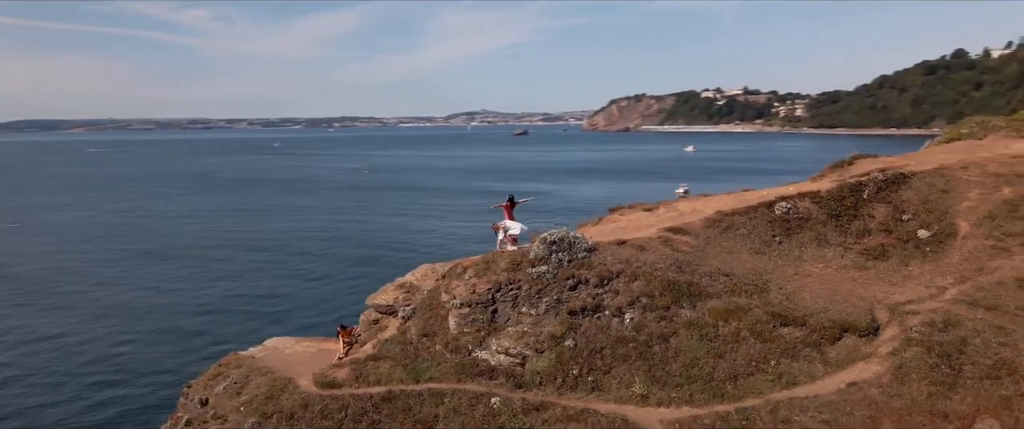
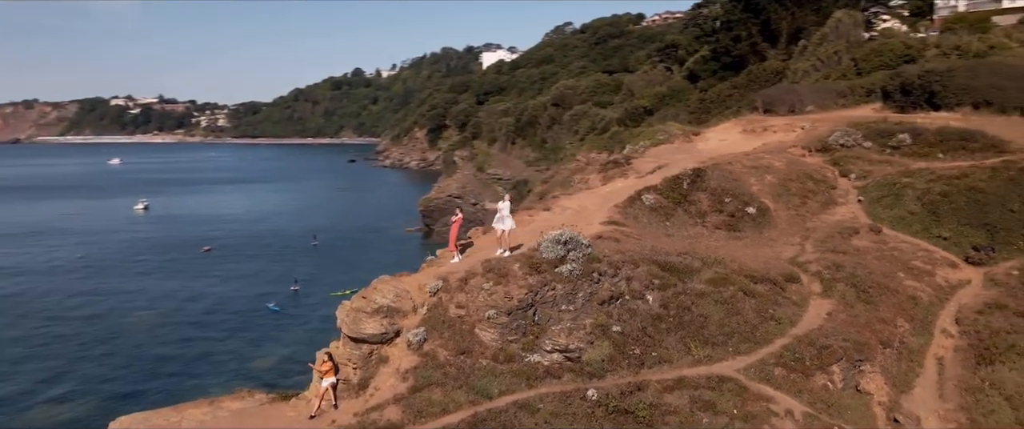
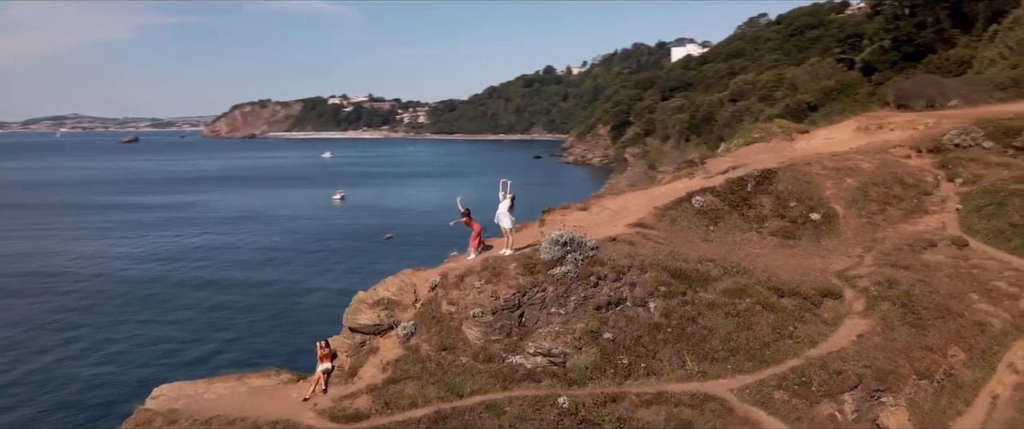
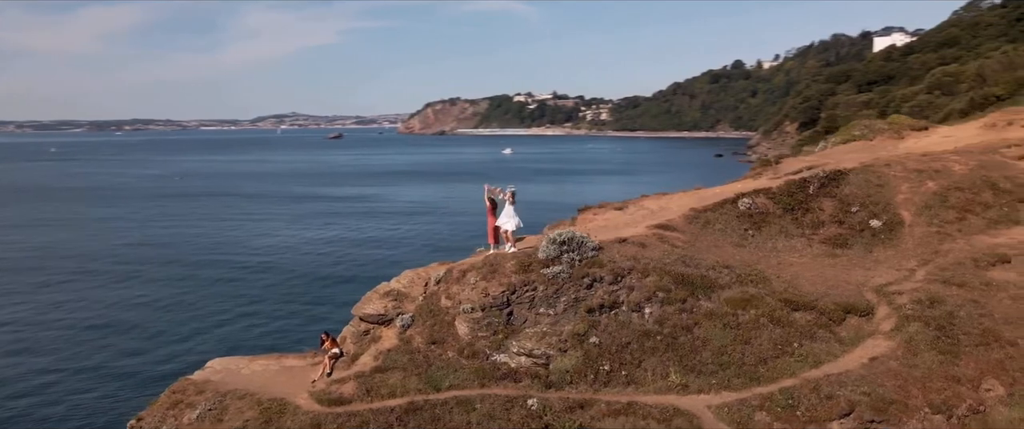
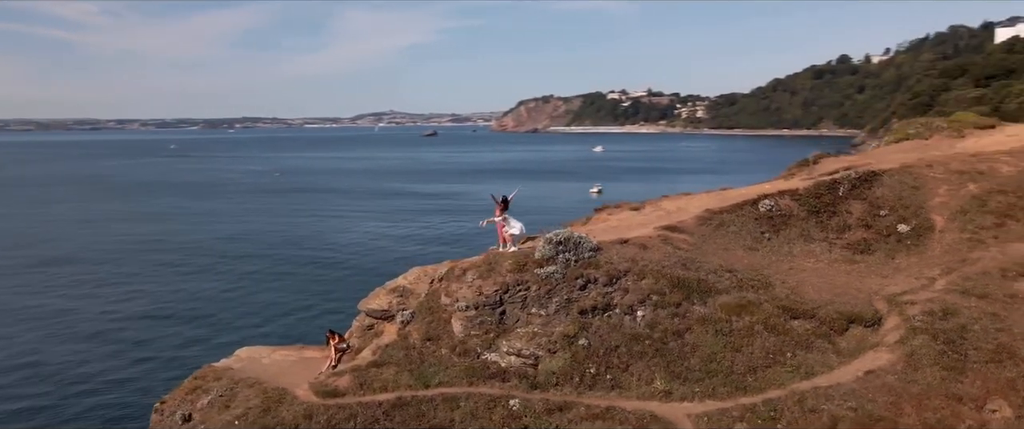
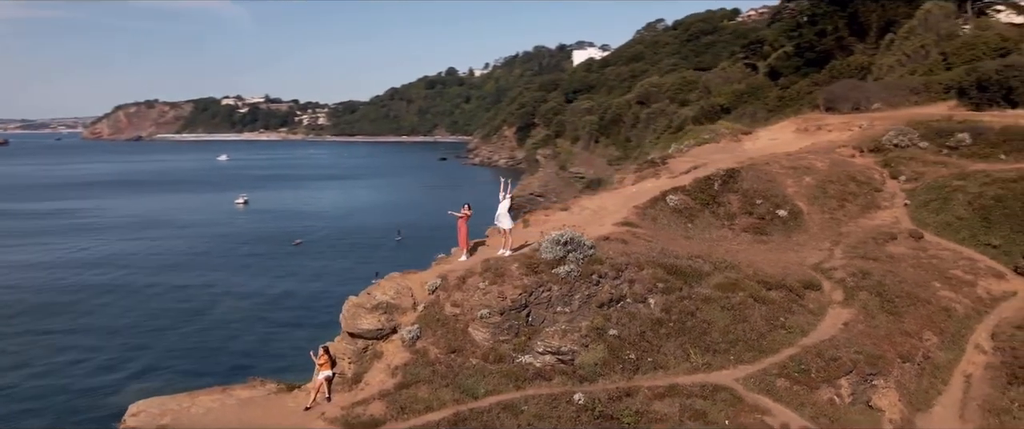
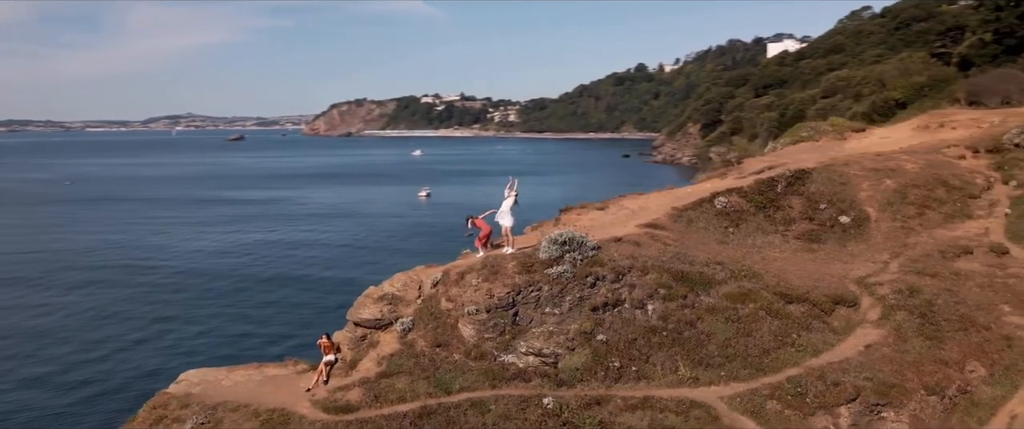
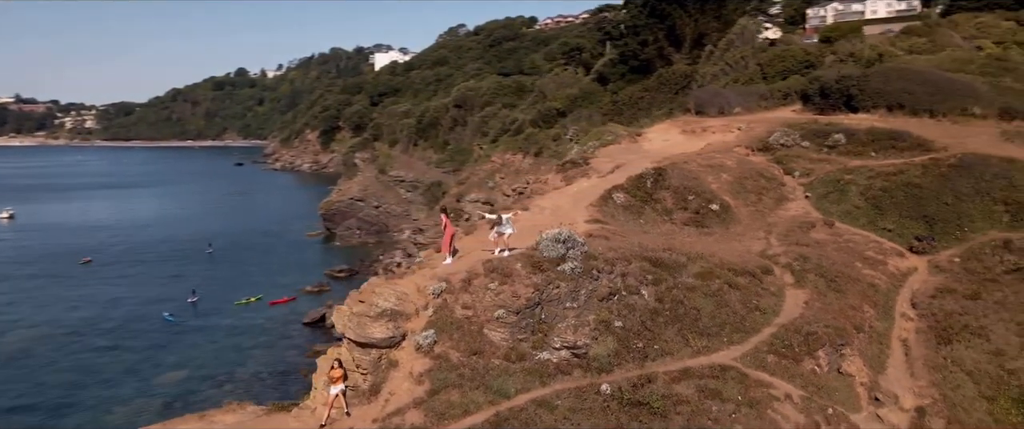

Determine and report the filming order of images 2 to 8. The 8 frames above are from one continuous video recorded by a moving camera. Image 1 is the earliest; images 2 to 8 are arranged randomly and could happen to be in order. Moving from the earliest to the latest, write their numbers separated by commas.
5, 4, 7, 3, 6, 2, 8
